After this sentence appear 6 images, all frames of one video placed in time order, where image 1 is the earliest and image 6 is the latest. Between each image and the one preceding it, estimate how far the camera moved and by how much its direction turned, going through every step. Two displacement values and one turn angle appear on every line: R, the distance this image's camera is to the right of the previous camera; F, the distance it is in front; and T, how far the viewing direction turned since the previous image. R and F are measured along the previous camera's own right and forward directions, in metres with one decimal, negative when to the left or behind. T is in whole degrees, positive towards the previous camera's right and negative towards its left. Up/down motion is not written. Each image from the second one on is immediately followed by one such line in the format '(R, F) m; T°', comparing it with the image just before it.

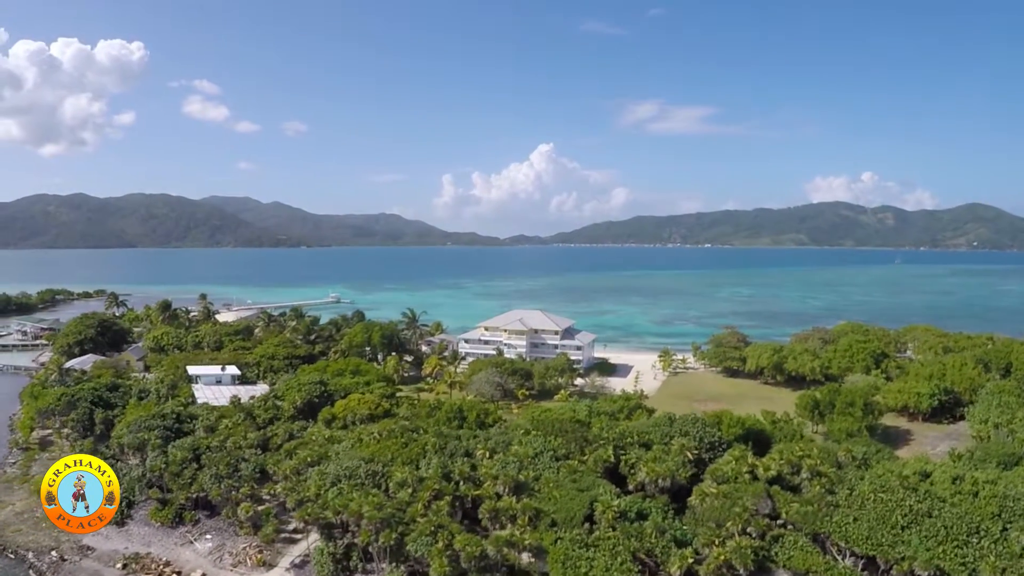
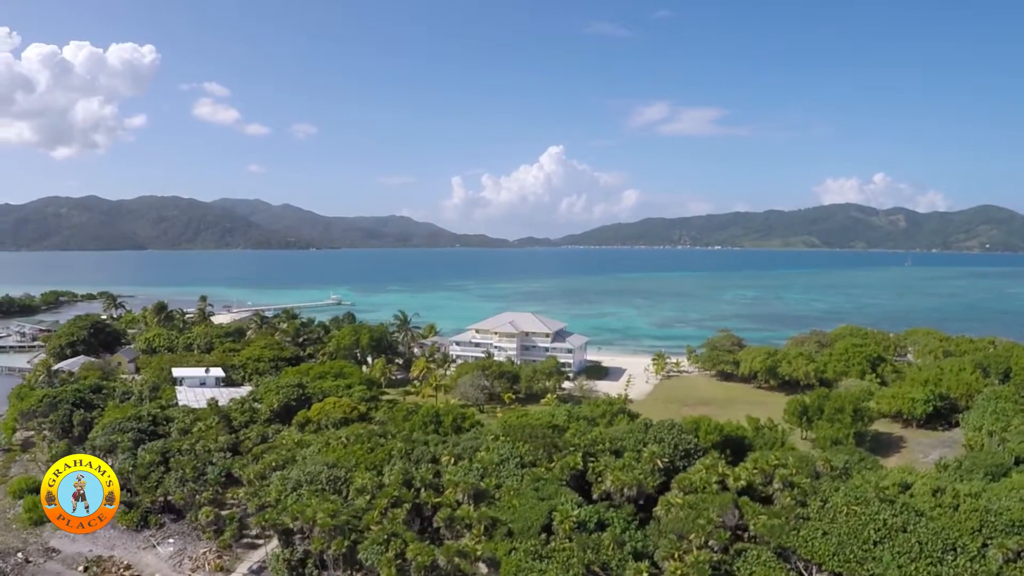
(+1.9, +0.9) m; -1°
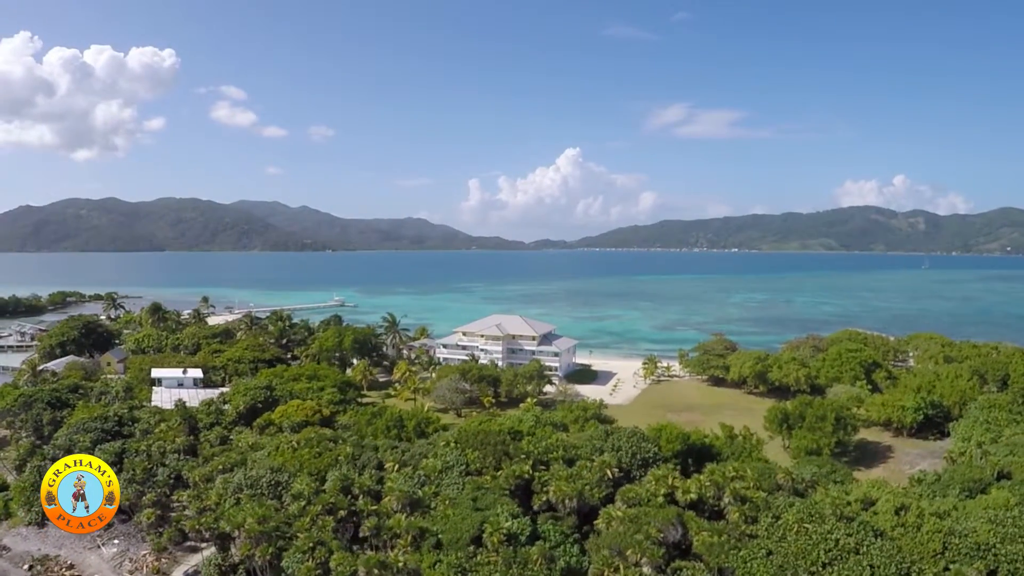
(+2.9, +1.3) m; -1°
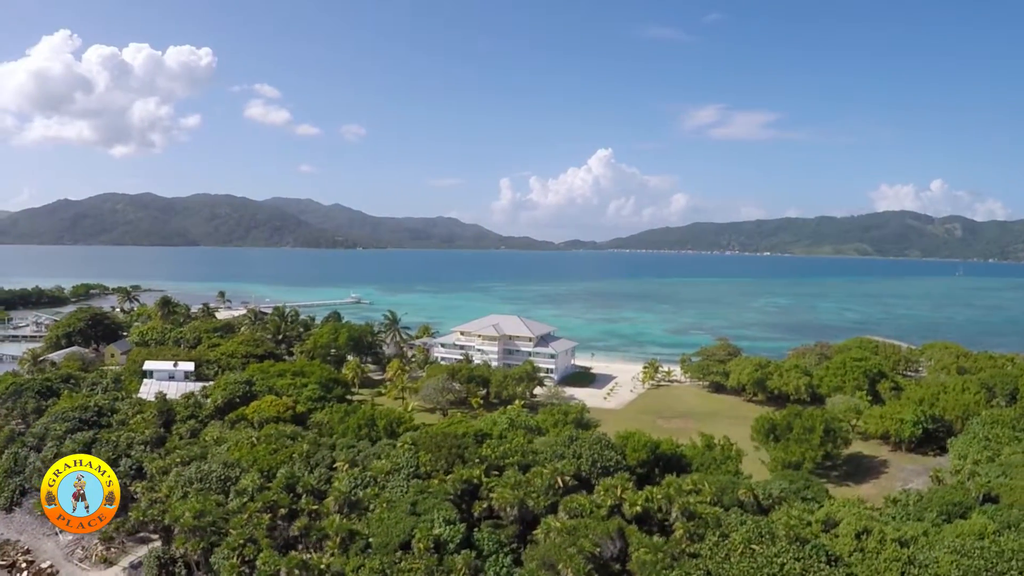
(+2.9, +1.1) m; -3°
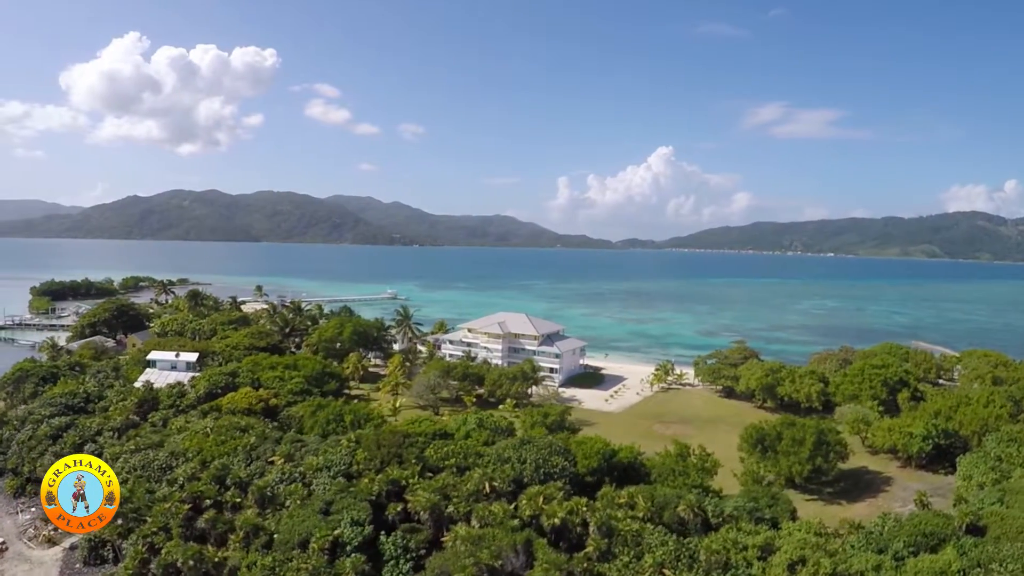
(+4.4, +1.7) m; -5°
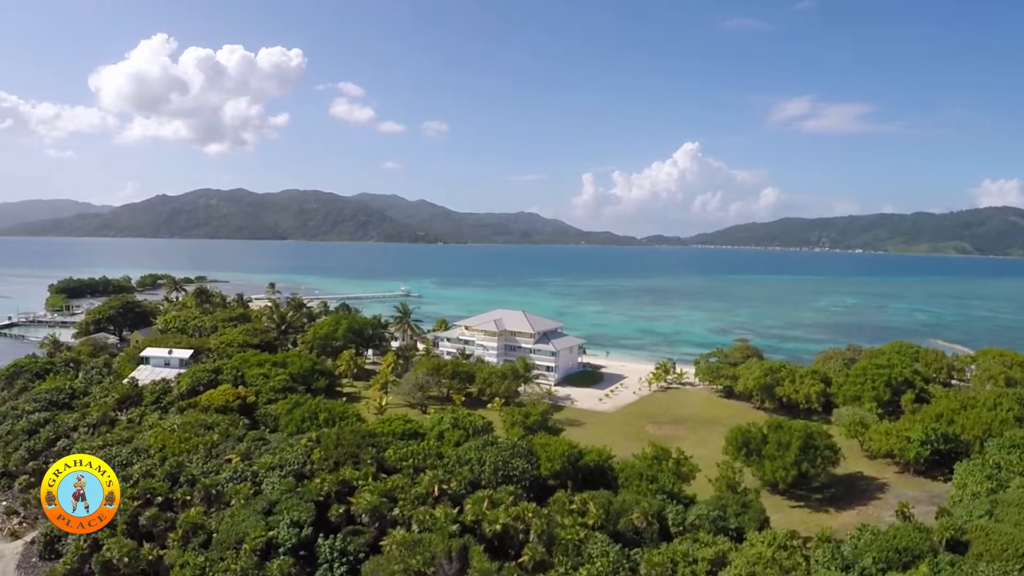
(+2.4, +1.1) m; -2°
